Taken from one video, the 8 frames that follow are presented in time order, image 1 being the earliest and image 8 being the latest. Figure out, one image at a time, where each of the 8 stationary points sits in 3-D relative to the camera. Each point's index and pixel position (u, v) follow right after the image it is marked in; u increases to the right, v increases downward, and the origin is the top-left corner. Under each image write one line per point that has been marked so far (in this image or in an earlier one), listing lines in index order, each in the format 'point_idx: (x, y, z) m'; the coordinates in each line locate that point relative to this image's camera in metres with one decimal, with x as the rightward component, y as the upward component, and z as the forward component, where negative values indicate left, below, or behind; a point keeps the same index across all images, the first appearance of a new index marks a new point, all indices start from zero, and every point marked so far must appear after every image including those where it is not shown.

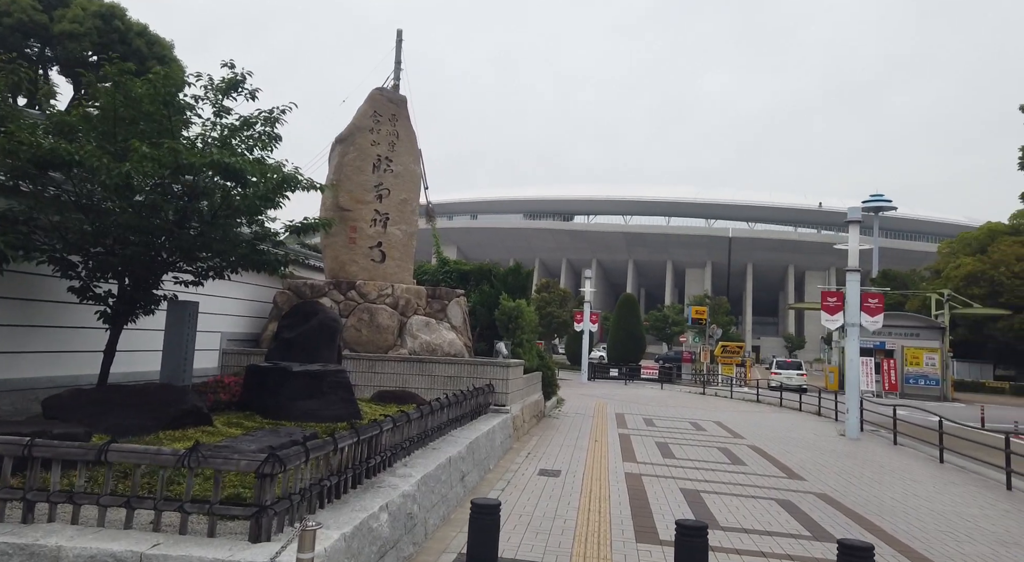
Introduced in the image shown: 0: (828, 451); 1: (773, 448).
0: (+5.9, -3.2, +11.1) m
1: (+4.8, -3.1, +11.1) m
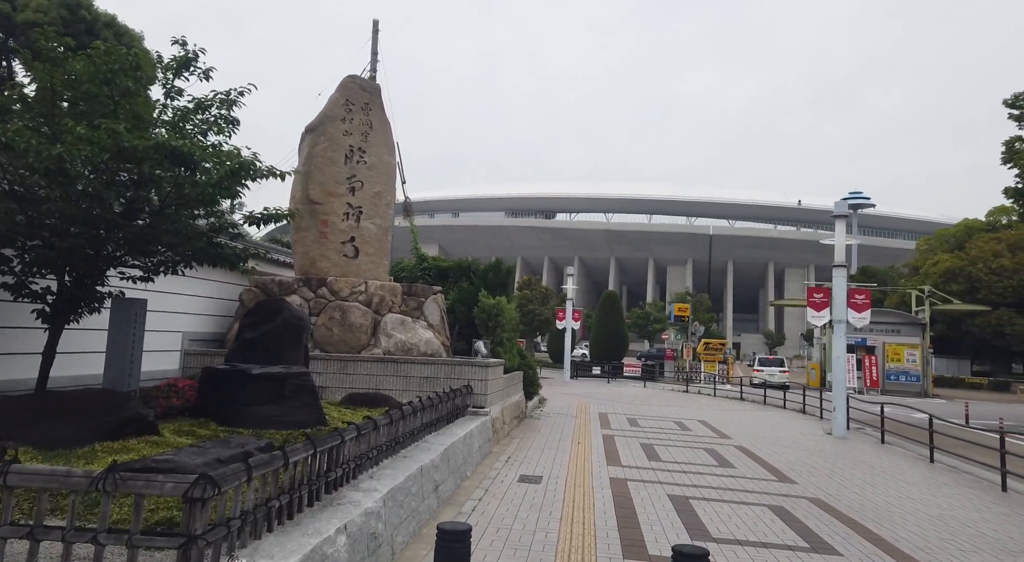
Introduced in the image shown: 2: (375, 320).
0: (+5.5, -3.1, +10.8) m
1: (+4.4, -3.0, +10.7) m
2: (-2.4, -0.7, +10.5) m
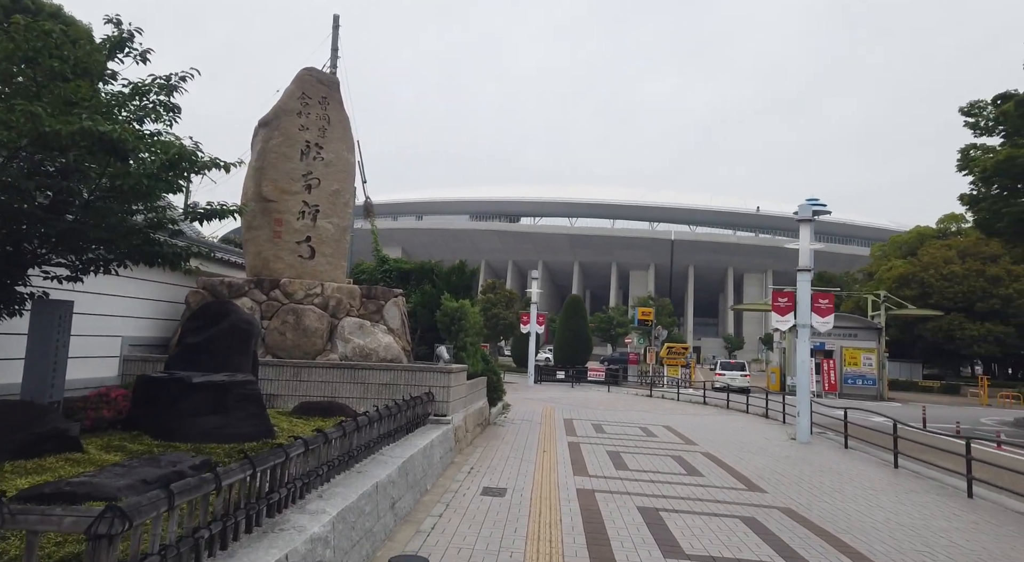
0: (+4.9, -3.2, +10.7) m
1: (+3.8, -3.1, +10.6) m
2: (-3.0, -0.7, +10.0) m
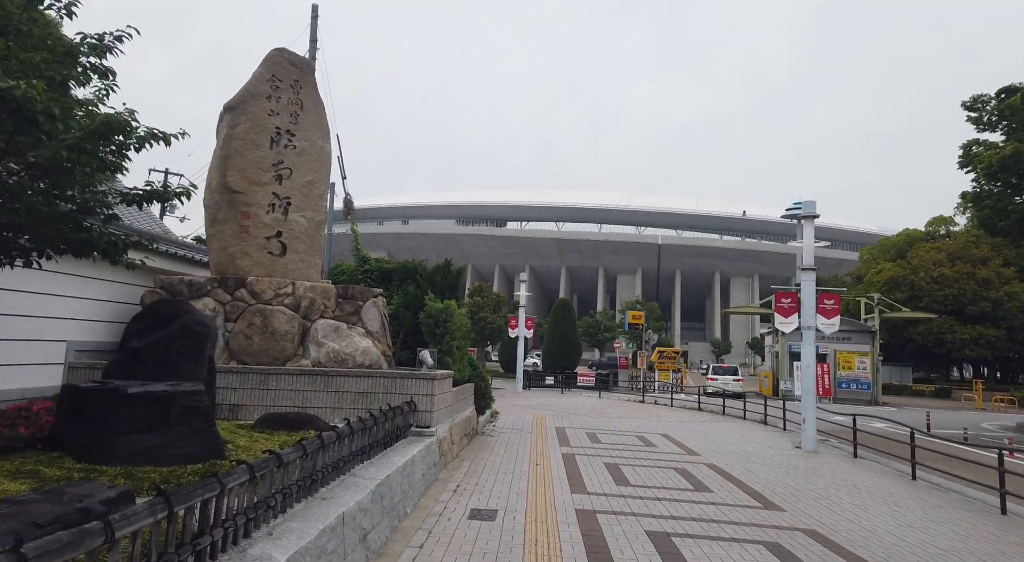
0: (+4.7, -3.1, +10.0) m
1: (+3.6, -3.1, +9.8) m
2: (-3.2, -0.7, +9.1) m
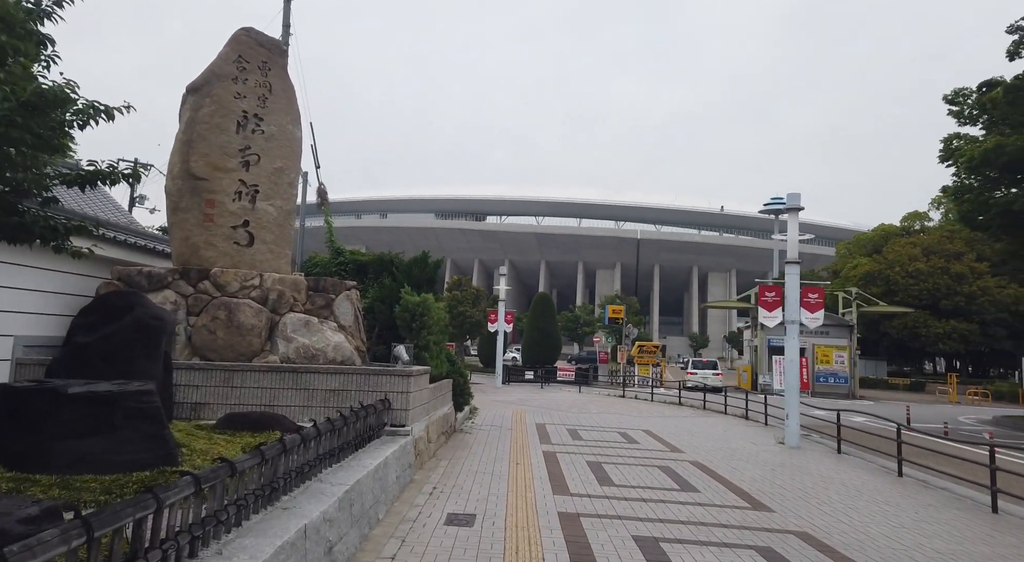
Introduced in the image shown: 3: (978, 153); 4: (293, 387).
0: (+4.4, -3.0, +9.8) m
1: (+3.3, -3.0, +9.6) m
2: (-3.5, -0.6, +8.6) m
3: (+11.6, +3.2, +14.9) m
4: (-2.8, -1.4, +7.8) m
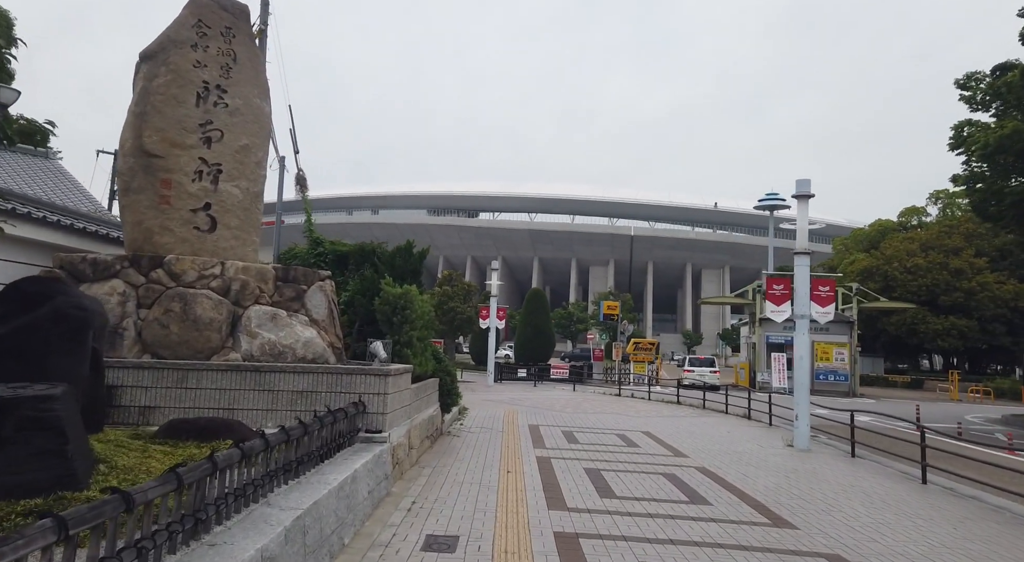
0: (+4.2, -2.9, +9.0) m
1: (+3.2, -2.8, +8.8) m
2: (-3.6, -0.4, +7.7) m
3: (+11.4, +3.4, +14.2) m
4: (-3.0, -1.2, +6.9) m
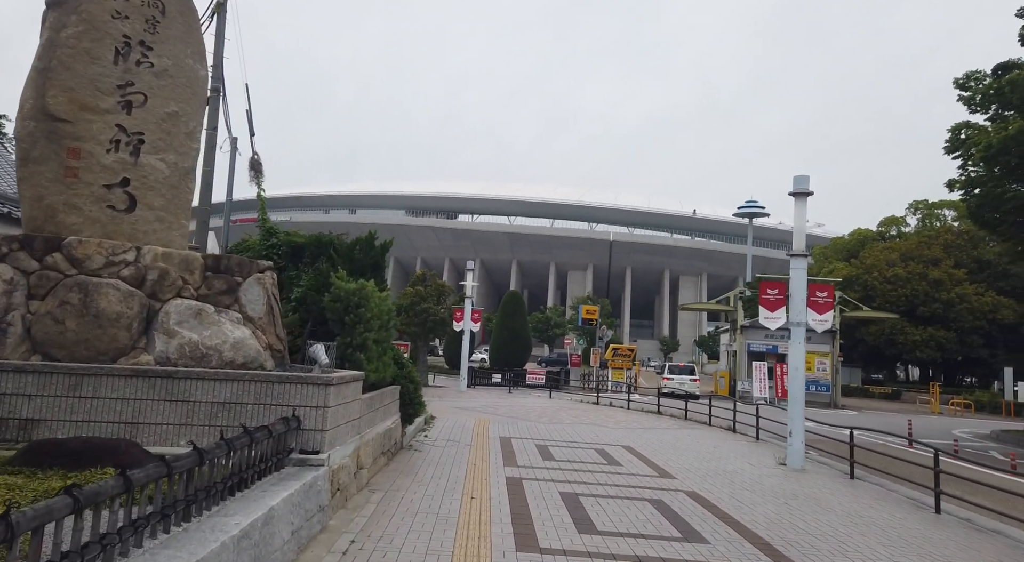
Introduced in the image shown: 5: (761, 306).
0: (+3.8, -2.9, +8.1) m
1: (+2.7, -2.8, +7.8) m
2: (-3.9, -0.3, +6.5) m
3: (+10.8, +3.1, +13.5) m
4: (-3.3, -1.1, +5.7) m
5: (+4.6, -0.5, +11.2) m
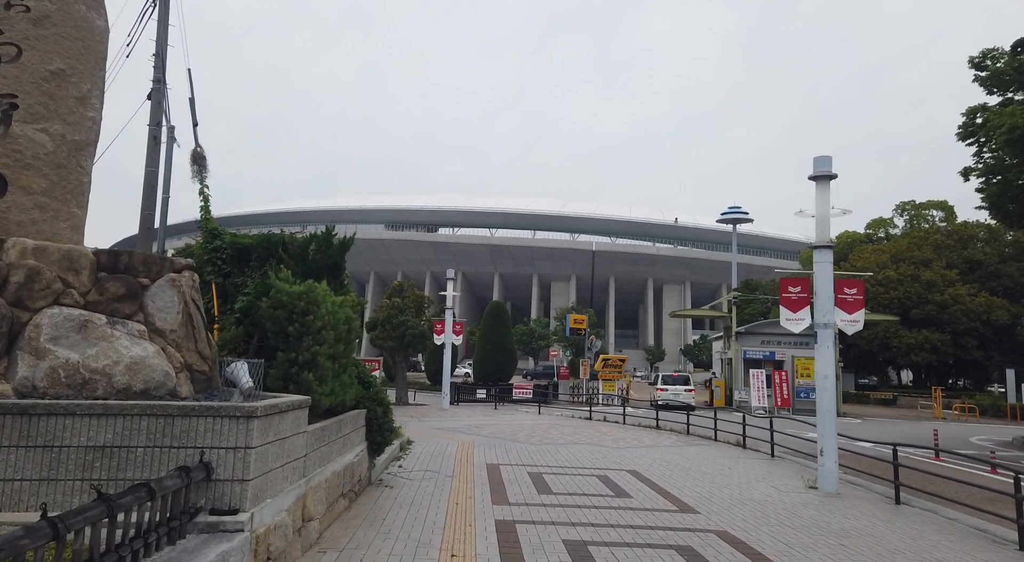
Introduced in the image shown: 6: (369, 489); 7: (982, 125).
0: (+3.6, -2.8, +6.6) m
1: (+2.6, -2.7, +6.3) m
2: (-4.0, -0.3, +4.9) m
3: (+10.4, +3.3, +12.4) m
4: (-3.4, -1.1, +4.0) m
5: (+4.4, -0.4, +9.8) m
6: (-1.9, -2.8, +8.1) m
7: (+10.9, +3.6, +14.0) m
